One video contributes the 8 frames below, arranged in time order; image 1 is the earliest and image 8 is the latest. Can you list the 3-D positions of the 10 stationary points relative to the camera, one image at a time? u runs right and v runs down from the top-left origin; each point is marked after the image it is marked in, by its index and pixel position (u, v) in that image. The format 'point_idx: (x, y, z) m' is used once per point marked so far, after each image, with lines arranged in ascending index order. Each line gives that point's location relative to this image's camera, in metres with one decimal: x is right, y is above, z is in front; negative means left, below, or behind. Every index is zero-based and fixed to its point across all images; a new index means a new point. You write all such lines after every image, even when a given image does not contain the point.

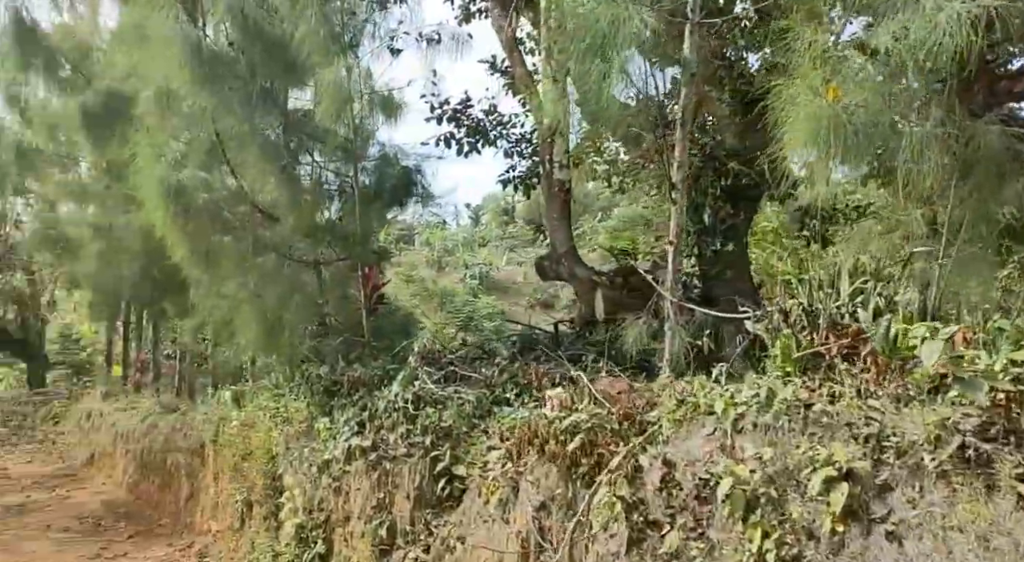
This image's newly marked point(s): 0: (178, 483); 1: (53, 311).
0: (-2.7, -1.6, +6.4) m
1: (-9.2, -0.6, +16.0) m
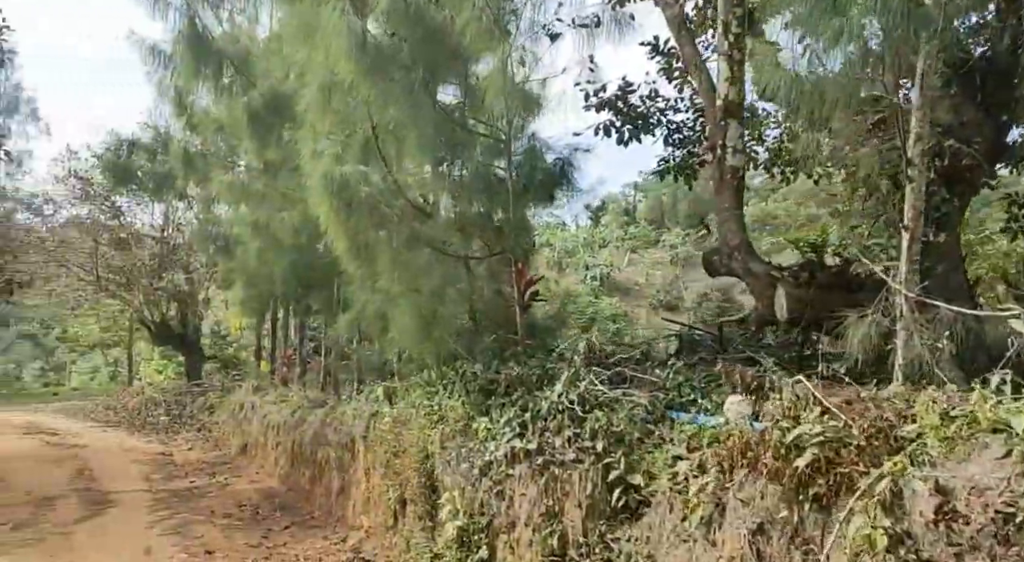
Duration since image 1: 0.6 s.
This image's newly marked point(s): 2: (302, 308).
0: (-1.5, -1.6, +6.5) m
1: (-6.4, -0.5, +17.0) m
2: (-2.6, -0.3, +9.9) m
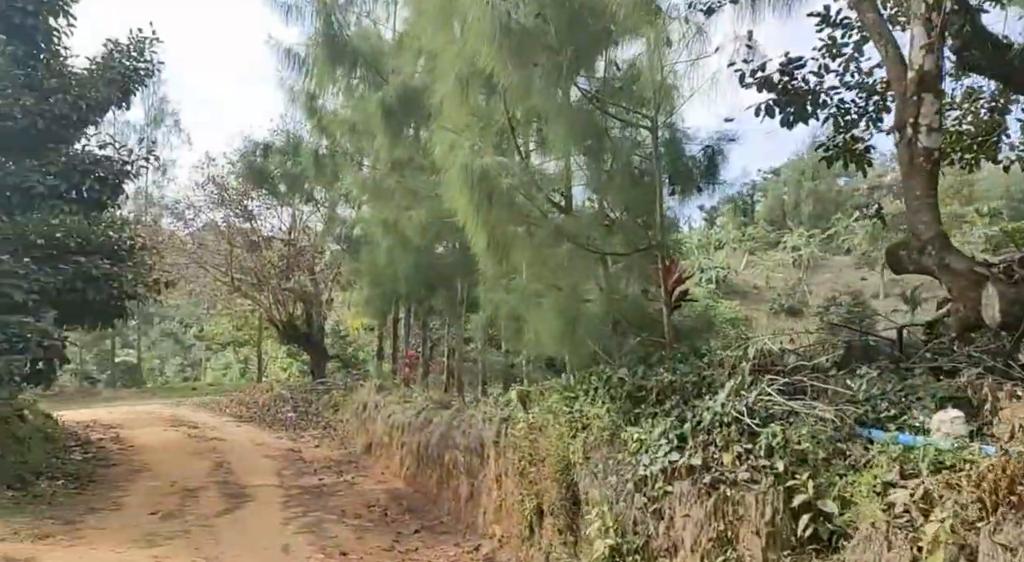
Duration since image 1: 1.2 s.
0: (-0.4, -1.6, +6.4) m
1: (-3.9, -0.6, +17.4) m
2: (-1.0, -0.3, +9.9) m
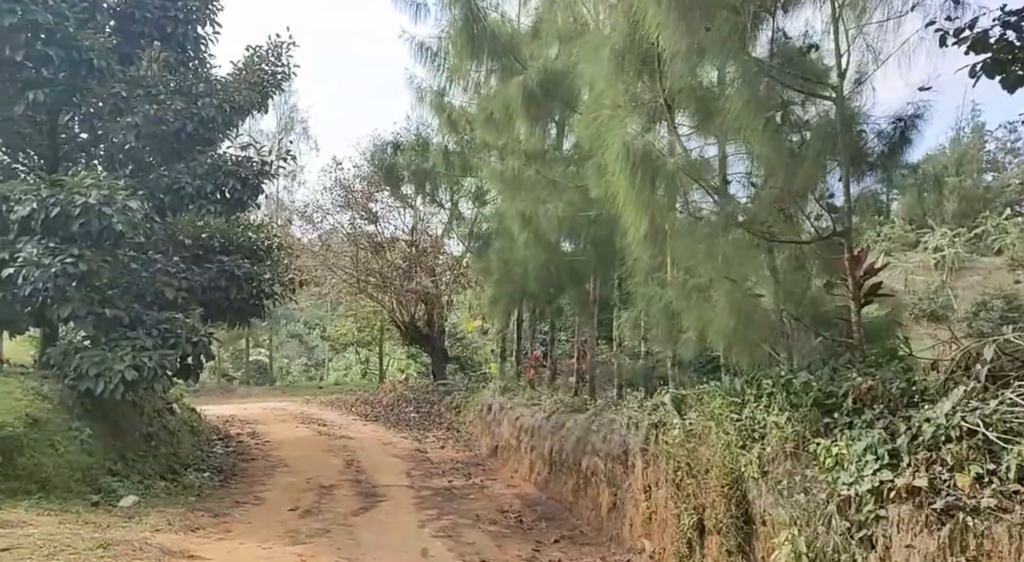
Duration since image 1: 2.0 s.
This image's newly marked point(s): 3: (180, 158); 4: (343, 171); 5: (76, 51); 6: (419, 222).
0: (+0.6, -1.5, +6.1) m
1: (-1.3, -0.6, +17.5) m
2: (+0.5, -0.3, +9.6) m
3: (-3.8, +1.4, +9.3) m
4: (-3.5, +2.3, +16.9) m
5: (-4.5, +2.4, +8.3) m
6: (-1.9, +1.2, +16.4) m
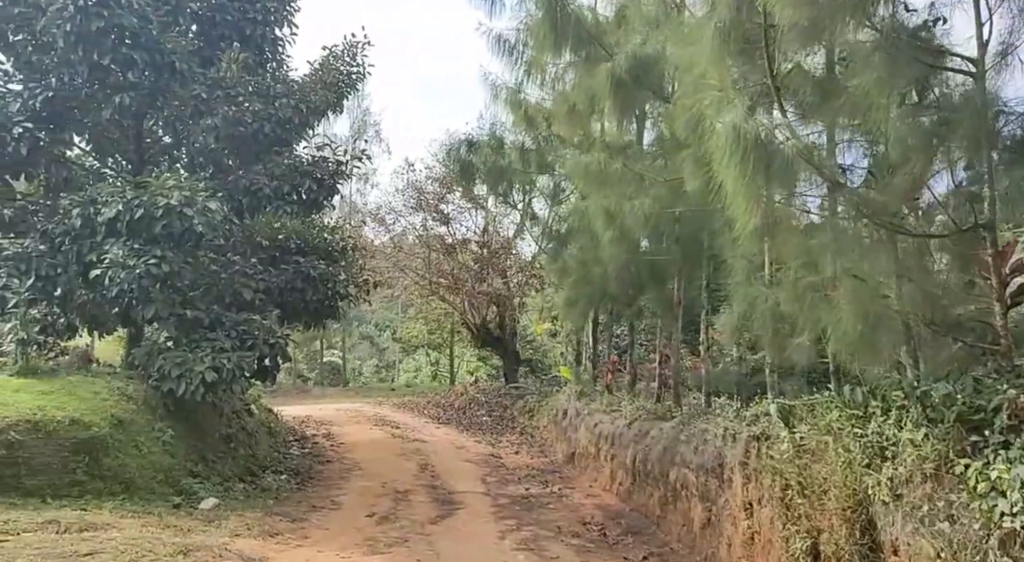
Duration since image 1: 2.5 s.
0: (+1.2, -1.5, +5.7) m
1: (+0.3, -0.6, +17.2) m
2: (+1.4, -0.3, +9.2) m
3: (-2.9, +1.4, +9.3) m
4: (-2.0, +2.2, +16.8) m
5: (-3.7, +2.4, +8.4) m
6: (-0.4, +1.1, +16.2) m
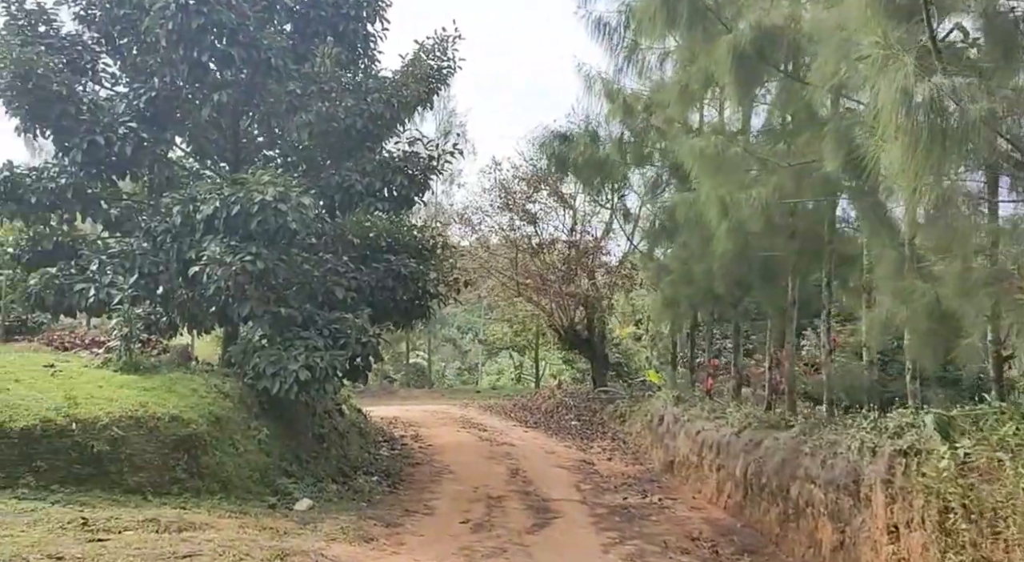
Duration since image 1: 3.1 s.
0: (+1.9, -1.5, +5.2) m
1: (+2.1, -0.7, +16.8) m
2: (+2.5, -0.3, +8.7) m
3: (-1.9, +1.4, +9.2) m
4: (-0.2, +2.2, +16.6) m
5: (-2.7, +2.4, +8.4) m
6: (+1.3, +1.1, +15.8) m
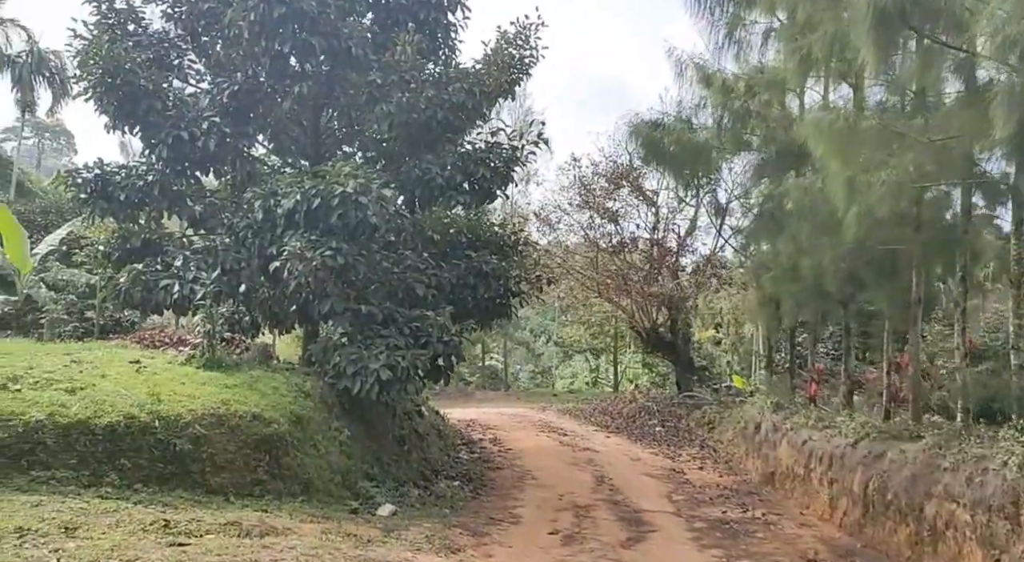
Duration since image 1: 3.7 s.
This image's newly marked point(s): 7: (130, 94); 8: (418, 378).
0: (+2.5, -1.5, +4.6) m
1: (+3.7, -0.7, +16.1) m
2: (+3.3, -0.3, +8.0) m
3: (-0.9, +1.4, +8.9) m
4: (+1.4, +2.2, +16.2) m
5: (-1.8, +2.4, +8.2) m
6: (+2.9, +1.1, +15.2) m
7: (-3.8, +1.8, +8.0) m
8: (-0.9, -0.9, +7.7) m
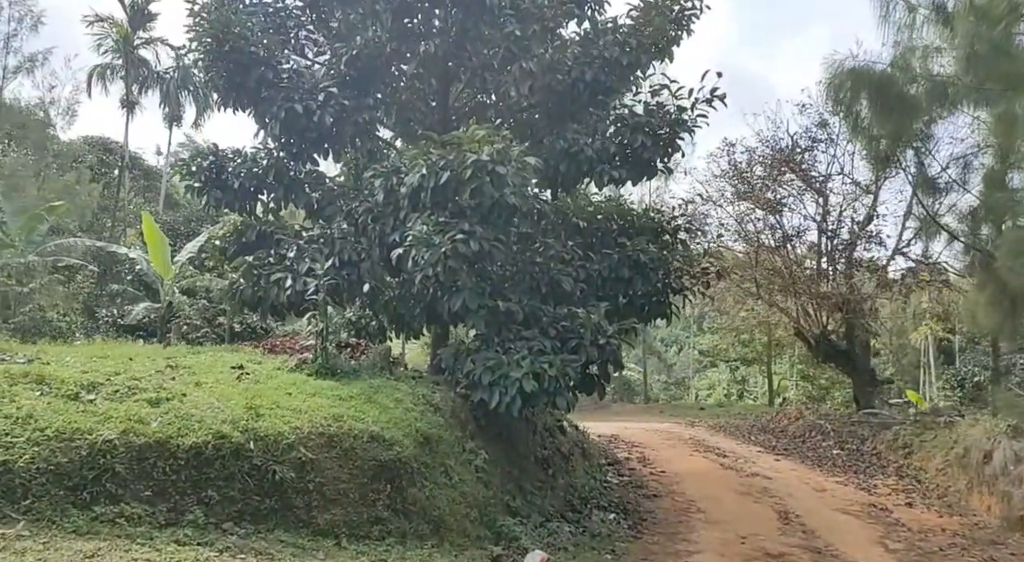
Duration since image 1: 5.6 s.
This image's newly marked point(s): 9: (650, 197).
0: (+3.3, -1.3, +2.6) m
1: (+6.3, -0.7, +13.9) m
2: (+4.7, -0.2, +6.0) m
3: (+0.6, +1.5, +7.5) m
4: (+4.0, +2.2, +14.3) m
5: (-0.4, +2.5, +6.9) m
6: (+5.3, +1.1, +13.1) m
7: (-2.4, +1.9, +7.1) m
8: (+0.4, -0.8, +6.3) m
9: (+3.0, +1.8, +17.1) m
